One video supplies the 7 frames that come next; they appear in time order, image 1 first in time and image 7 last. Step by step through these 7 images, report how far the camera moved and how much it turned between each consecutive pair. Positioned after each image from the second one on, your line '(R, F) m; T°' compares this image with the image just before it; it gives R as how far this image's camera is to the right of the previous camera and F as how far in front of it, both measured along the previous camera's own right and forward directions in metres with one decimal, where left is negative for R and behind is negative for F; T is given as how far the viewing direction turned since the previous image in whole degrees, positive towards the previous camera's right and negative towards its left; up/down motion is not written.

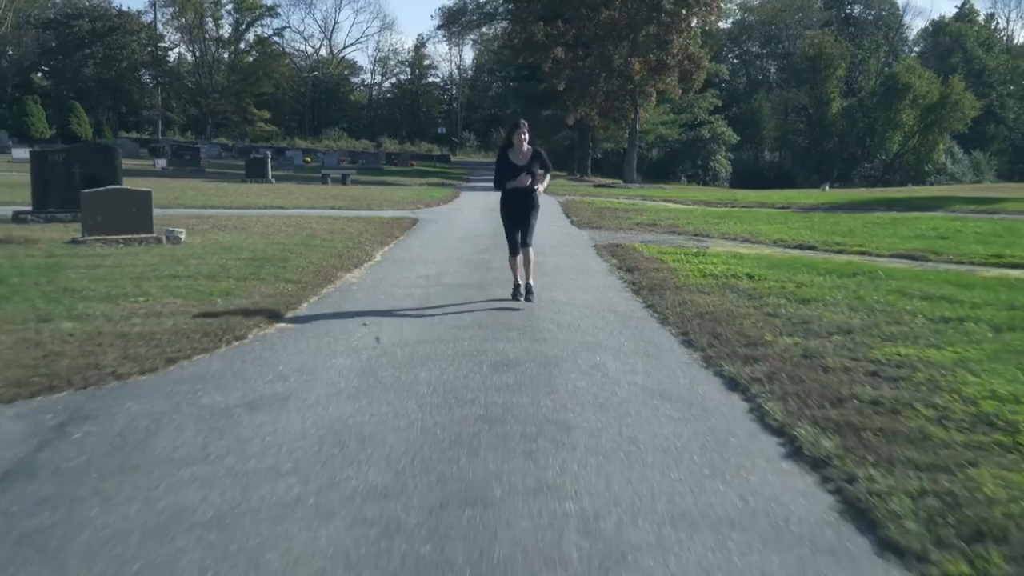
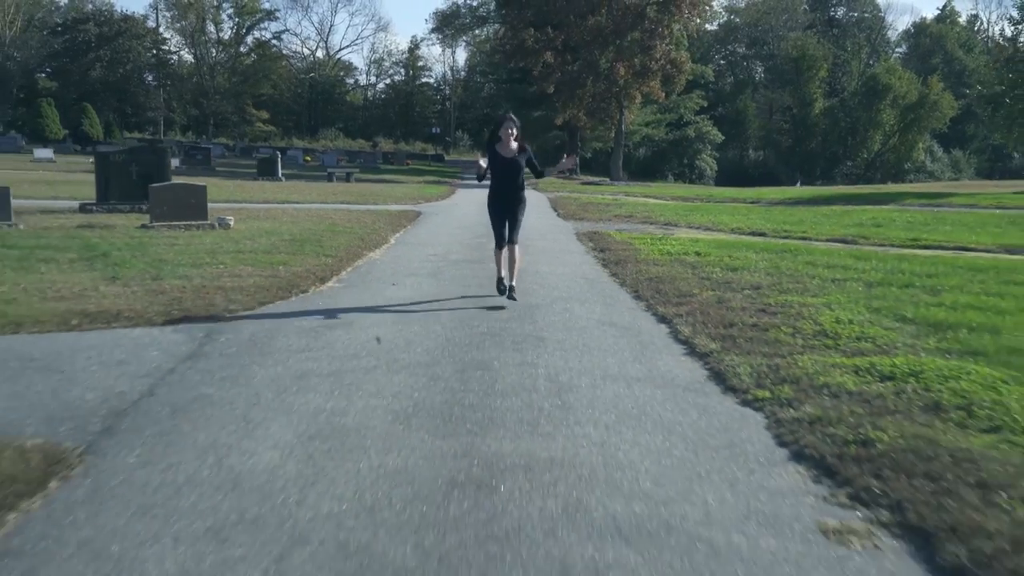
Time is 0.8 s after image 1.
(0.0, -3.0) m; 0°
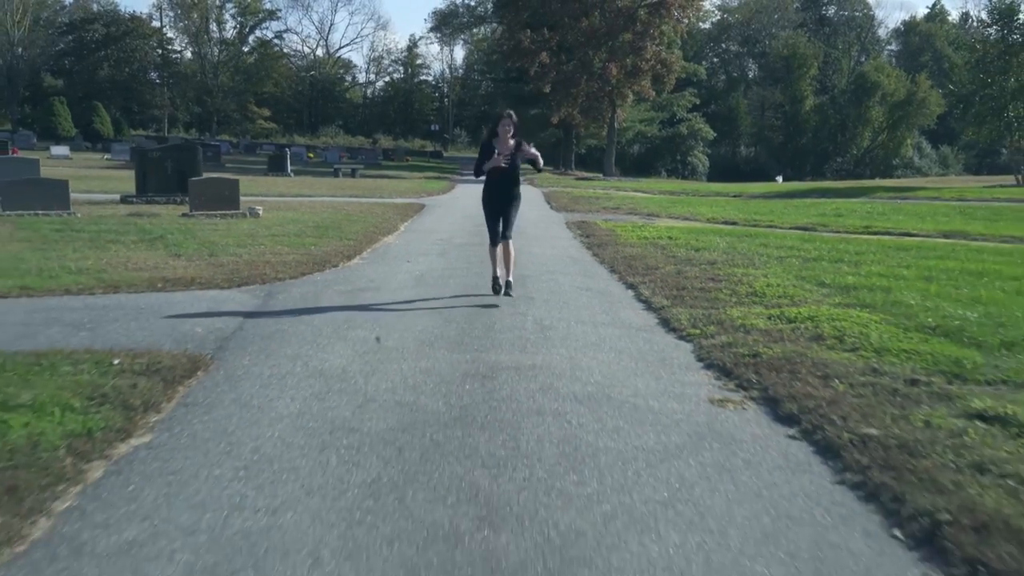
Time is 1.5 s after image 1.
(0.0, -2.4) m; 0°
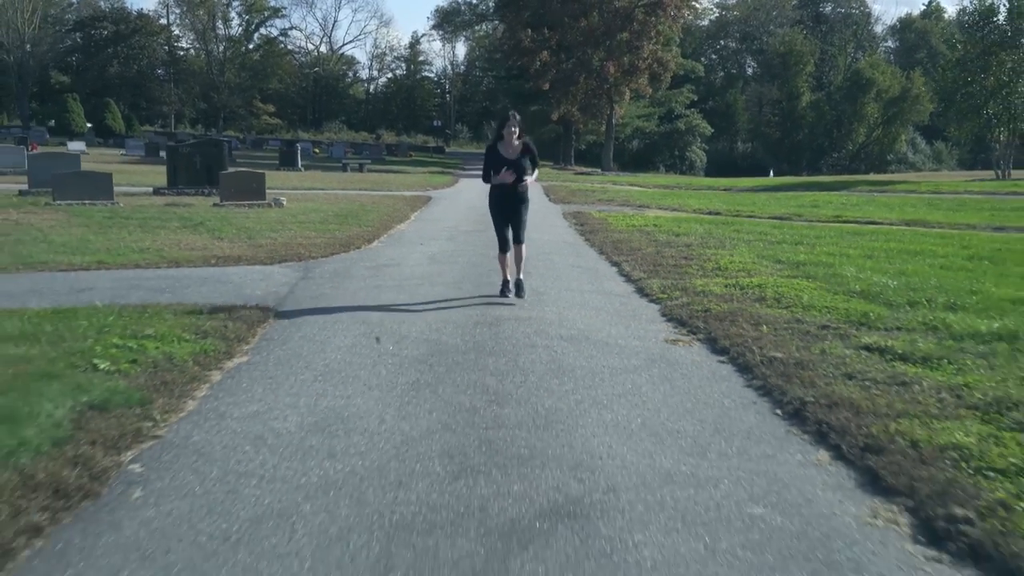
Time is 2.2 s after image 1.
(0.0, -2.0) m; 0°
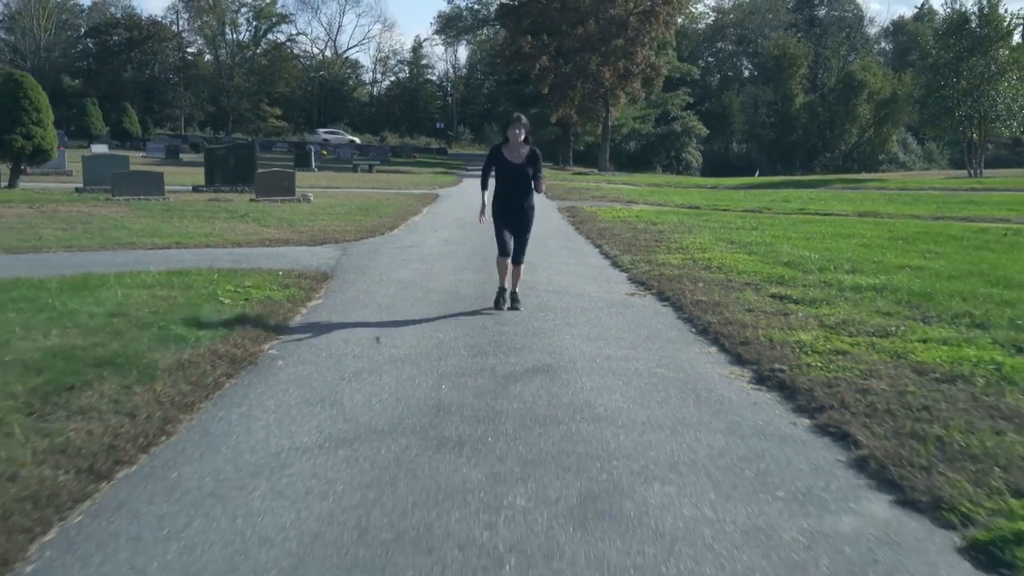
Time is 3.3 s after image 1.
(0.0, -3.0) m; 0°
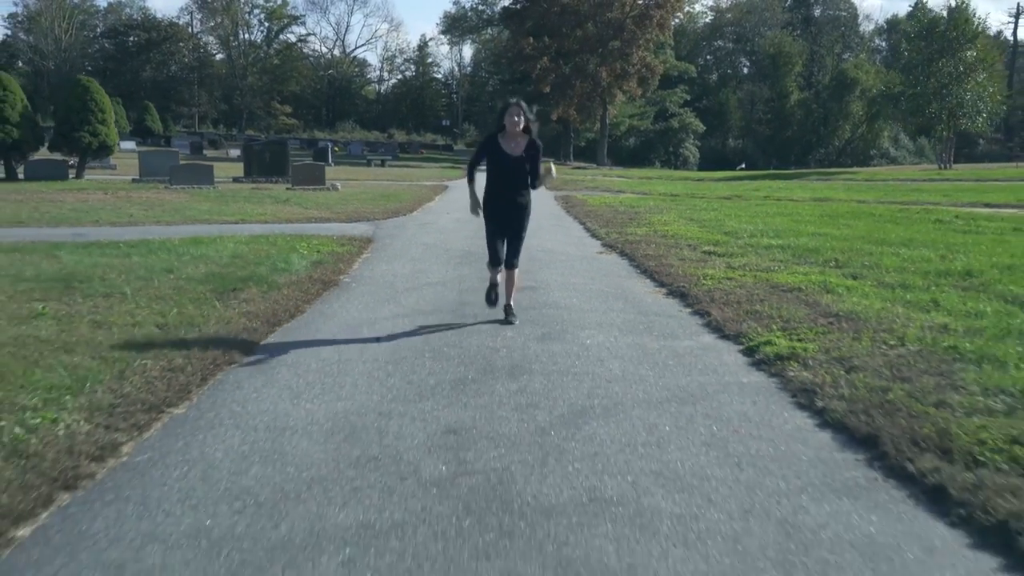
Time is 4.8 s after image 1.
(+0.1, -4.0) m; 0°
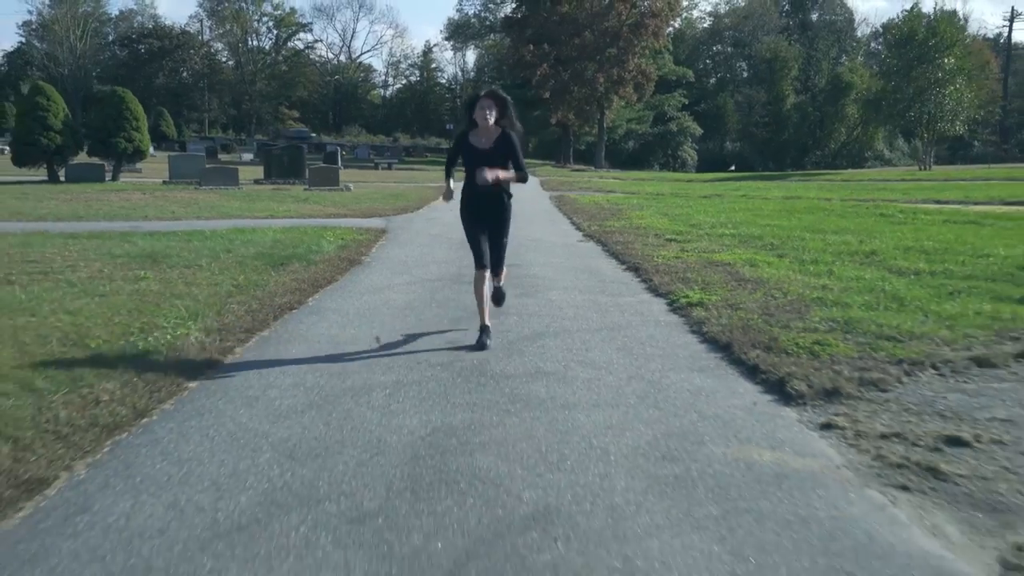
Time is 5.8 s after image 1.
(+0.2, -2.9) m; 0°
